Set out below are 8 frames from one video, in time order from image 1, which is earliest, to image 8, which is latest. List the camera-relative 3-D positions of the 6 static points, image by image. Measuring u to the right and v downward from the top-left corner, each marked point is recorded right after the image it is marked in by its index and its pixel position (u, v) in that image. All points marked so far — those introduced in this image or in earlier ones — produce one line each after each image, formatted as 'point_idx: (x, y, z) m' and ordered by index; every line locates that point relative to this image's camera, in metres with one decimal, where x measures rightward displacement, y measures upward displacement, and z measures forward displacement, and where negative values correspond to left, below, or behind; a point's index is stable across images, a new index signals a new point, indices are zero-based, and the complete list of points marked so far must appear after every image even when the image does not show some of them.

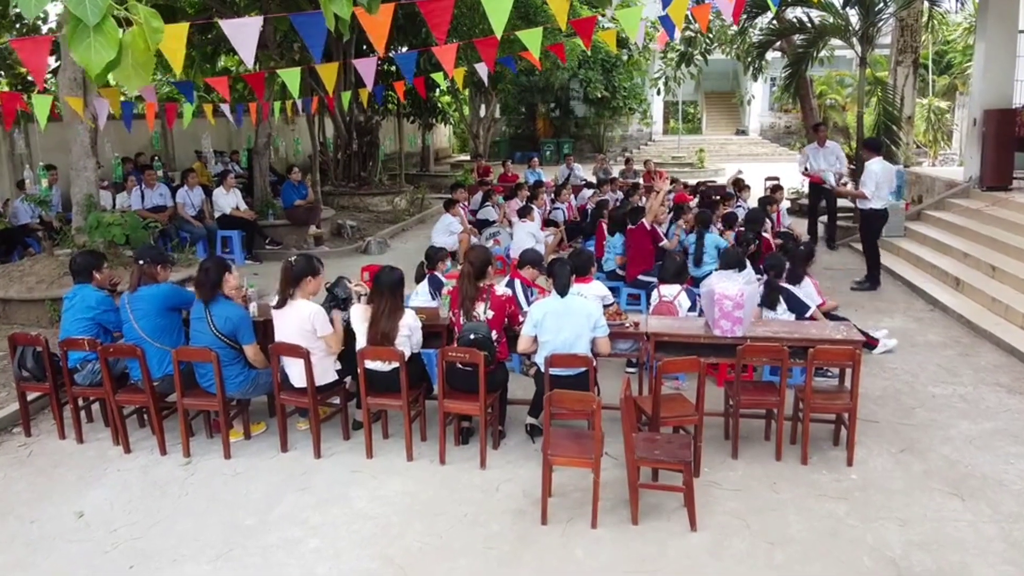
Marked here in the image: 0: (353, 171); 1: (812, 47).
0: (-2.6, +1.9, +13.8) m
1: (+3.8, +3.1, +10.8) m
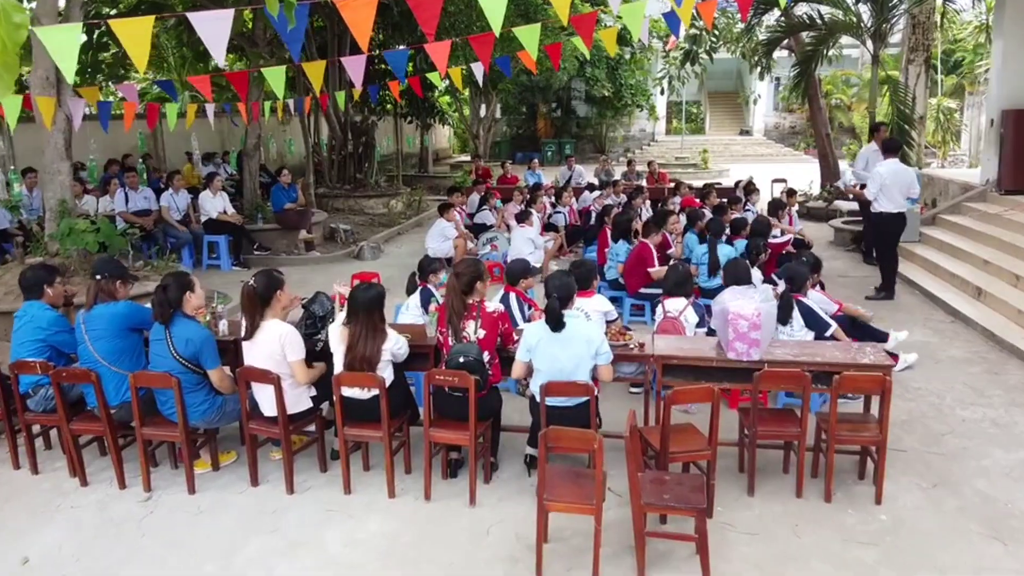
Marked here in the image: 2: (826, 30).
0: (-2.6, +1.8, +13.4) m
1: (+3.8, +3.0, +10.4) m
2: (+3.8, +3.1, +10.3) m
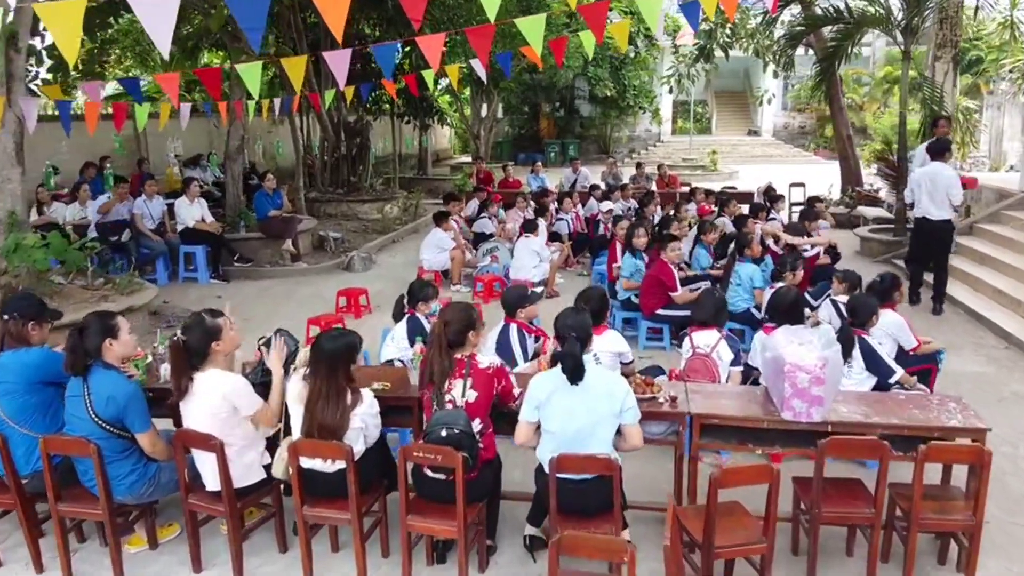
0: (-2.5, +1.7, +12.7) m
1: (+3.8, +2.8, +9.7) m
2: (+3.8, +2.9, +9.6) m
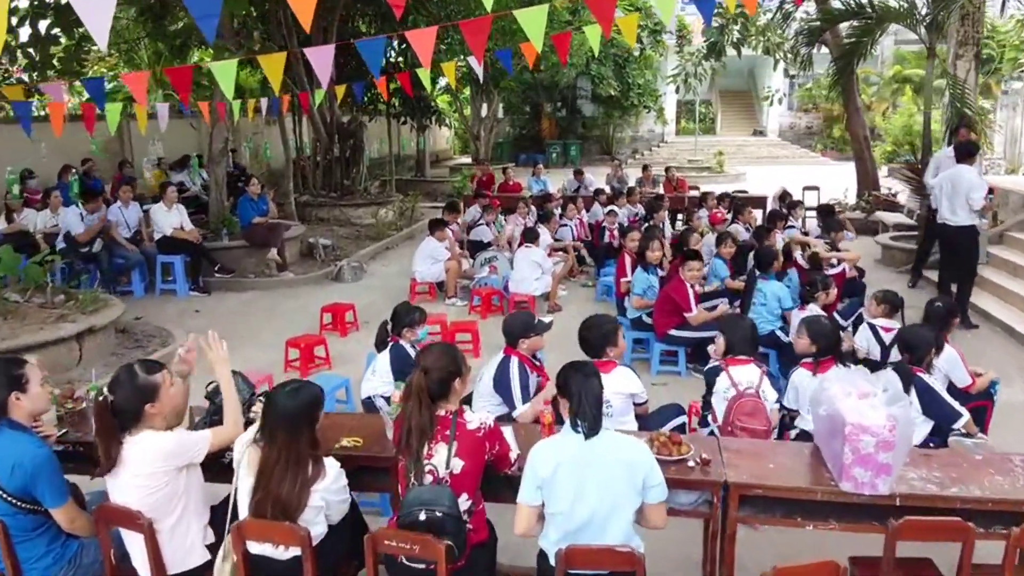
0: (-2.5, +1.5, +12.2) m
1: (+3.8, +2.7, +9.2) m
2: (+3.8, +2.8, +9.0) m
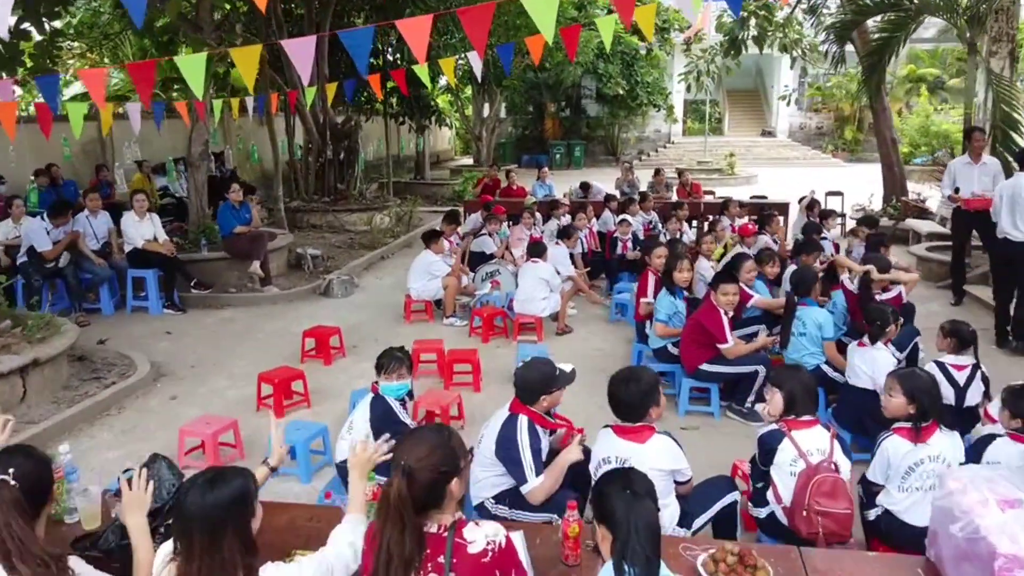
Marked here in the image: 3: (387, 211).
0: (-2.5, +1.4, +11.5) m
1: (+3.8, +2.6, +8.5) m
2: (+3.9, +2.7, +8.4) m
3: (-1.6, +1.0, +11.2) m
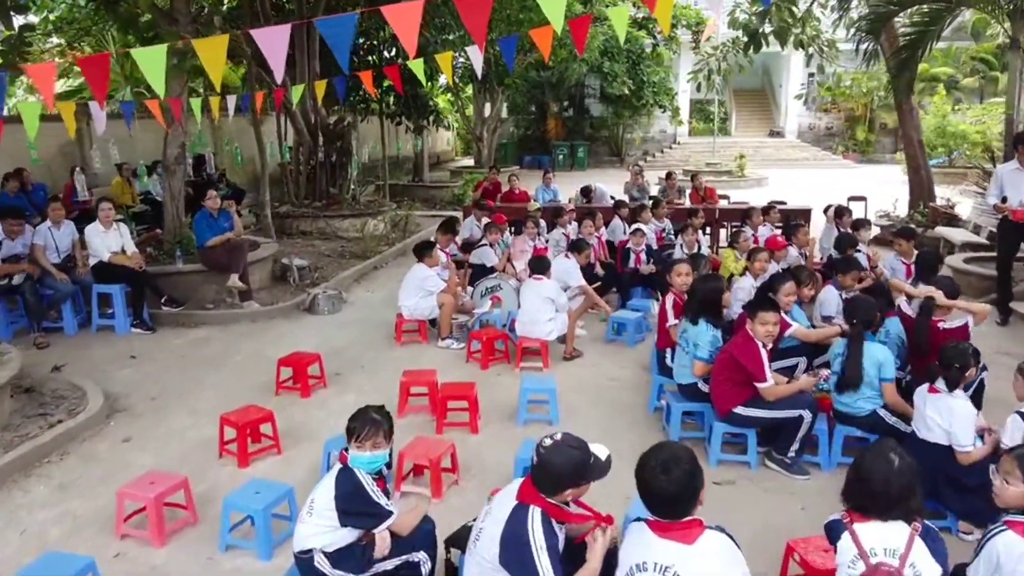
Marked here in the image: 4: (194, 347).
0: (-2.5, +1.3, +10.9) m
1: (+3.9, +2.4, +7.9) m
2: (+3.9, +2.6, +7.7) m
3: (-1.6, +0.9, +10.6) m
4: (-2.3, -0.4, +6.1) m
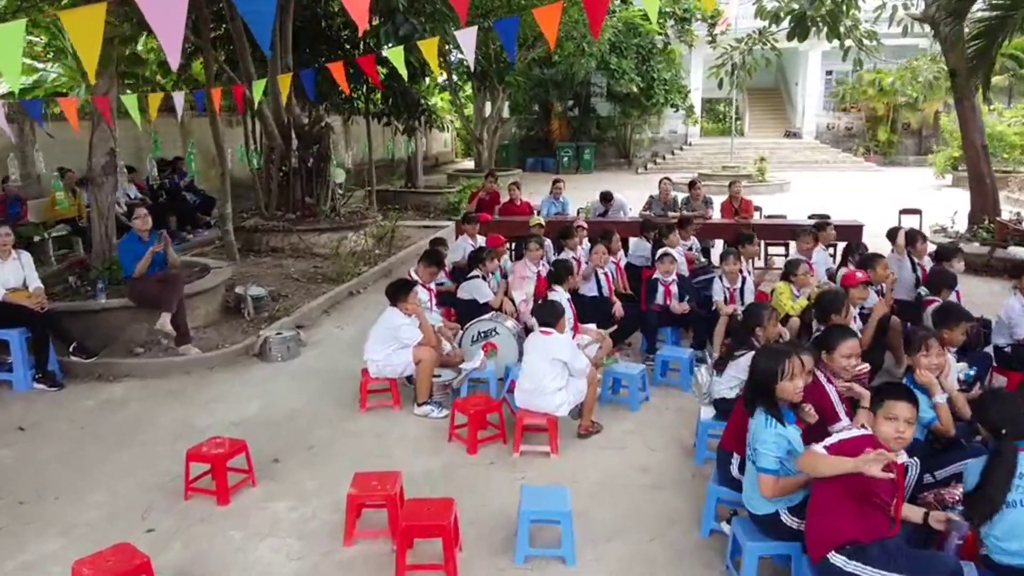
0: (-2.4, +1.0, +9.6) m
1: (+3.9, +2.2, +6.5) m
2: (+3.9, +2.3, +6.4) m
3: (-1.6, +0.6, +9.3) m
4: (-2.3, -0.7, +4.8) m
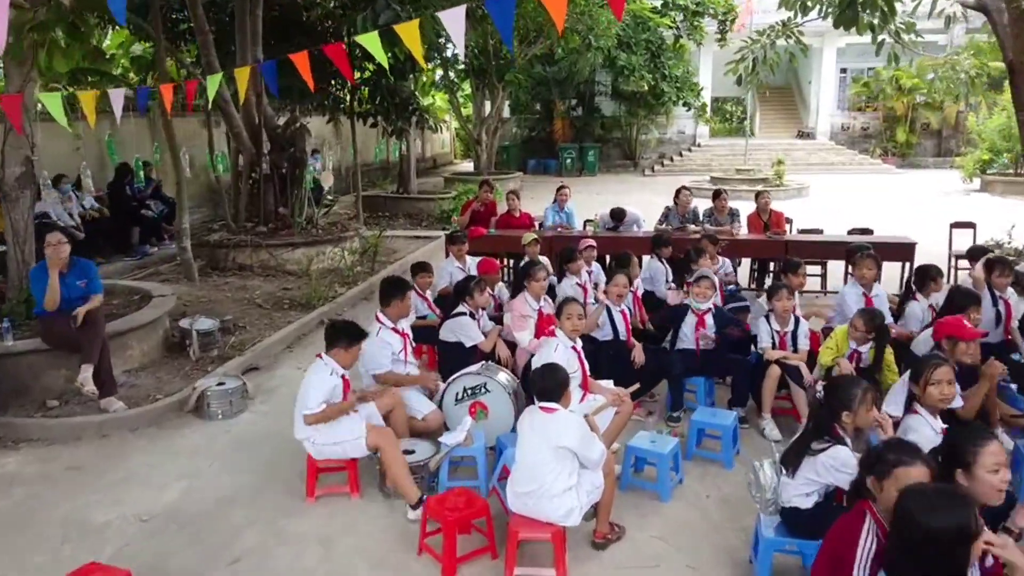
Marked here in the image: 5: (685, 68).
0: (-2.5, +0.8, +8.5) m
1: (+3.8, +2.0, +5.5) m
2: (+3.8, +2.1, +5.3) m
3: (-1.6, +0.4, +8.2) m
4: (-2.3, -0.9, +3.8) m
5: (+3.6, +4.6, +17.7) m
